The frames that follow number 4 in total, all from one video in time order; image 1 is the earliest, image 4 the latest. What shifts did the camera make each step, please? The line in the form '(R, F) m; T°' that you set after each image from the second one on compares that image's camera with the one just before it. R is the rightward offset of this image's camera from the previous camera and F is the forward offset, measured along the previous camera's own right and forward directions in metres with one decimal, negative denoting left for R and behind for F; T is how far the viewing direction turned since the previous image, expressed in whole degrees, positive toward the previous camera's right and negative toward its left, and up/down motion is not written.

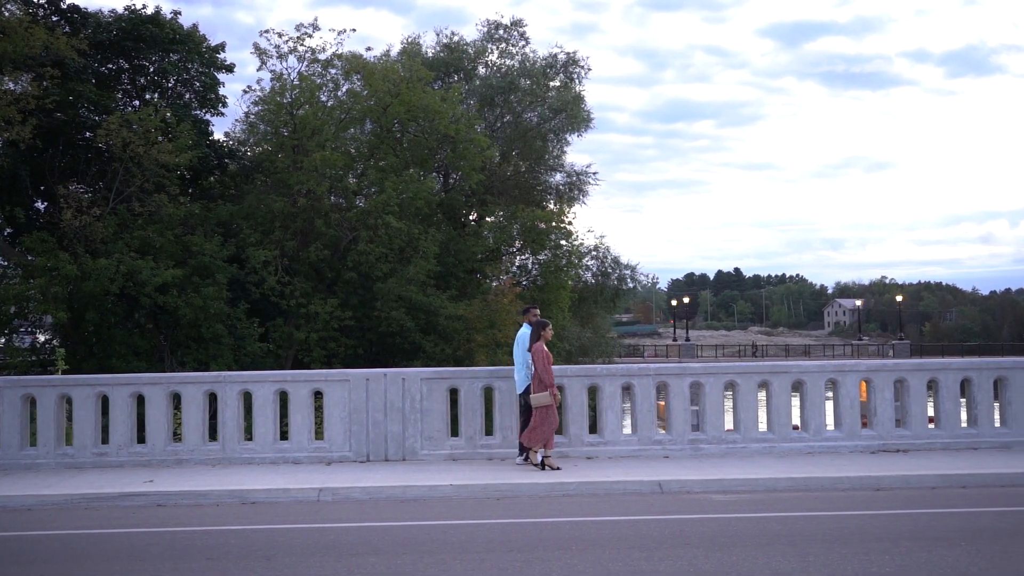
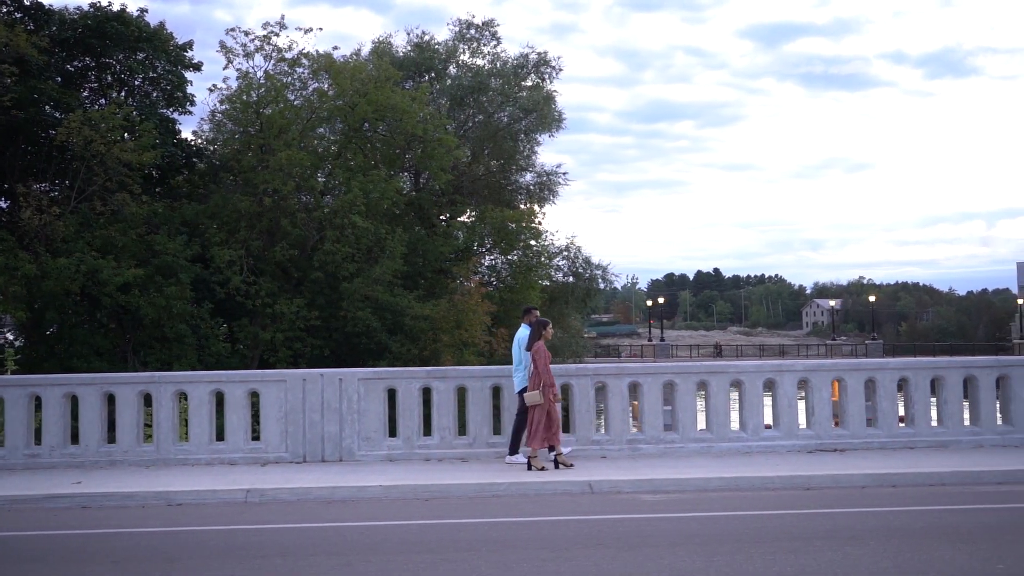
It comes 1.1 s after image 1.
(+0.6, 0.0) m; +1°
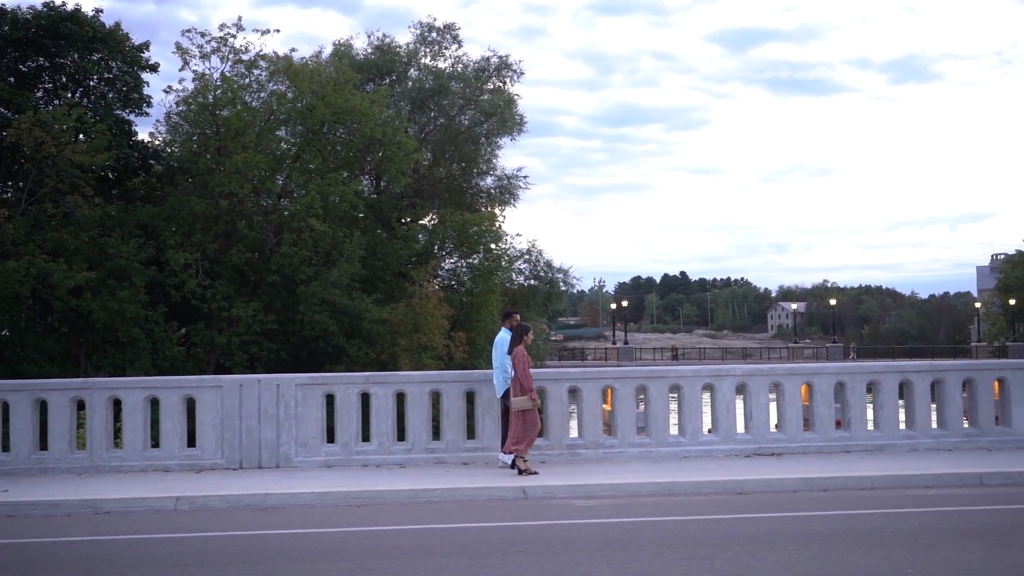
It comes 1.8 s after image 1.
(+0.4, 0.0) m; +2°
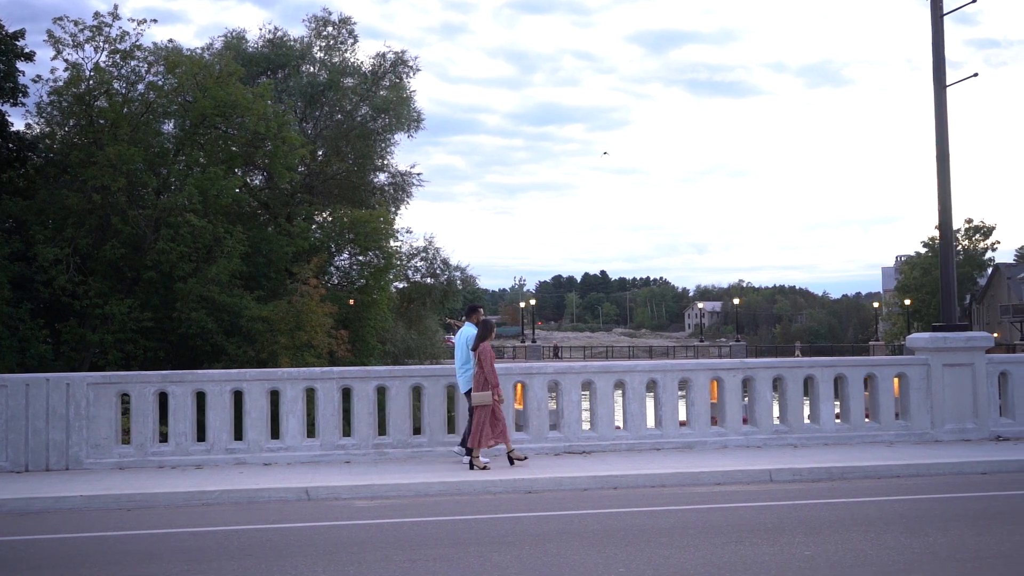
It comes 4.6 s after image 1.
(+1.5, +0.1) m; +4°
